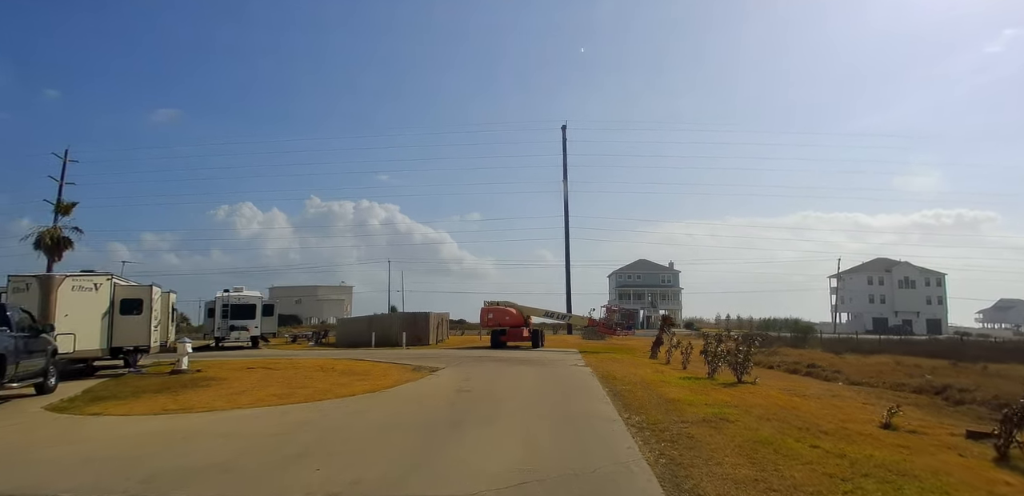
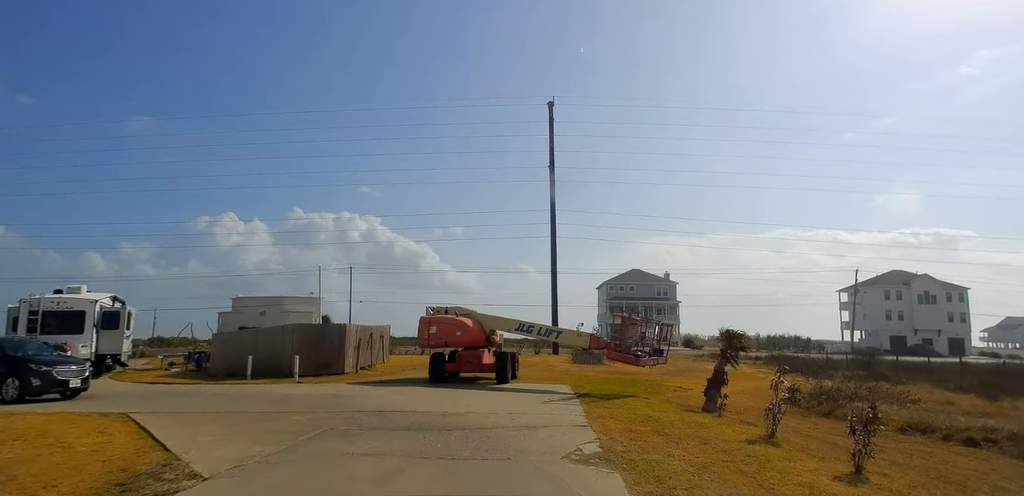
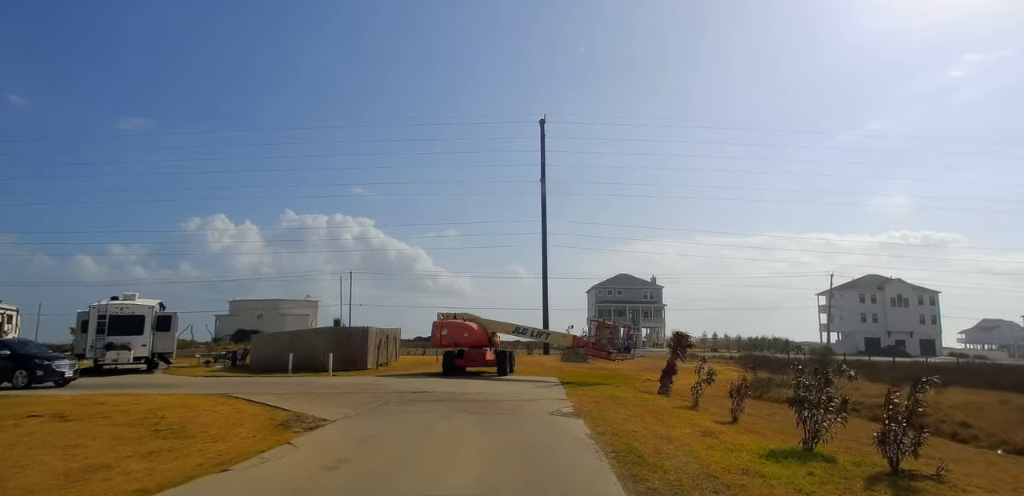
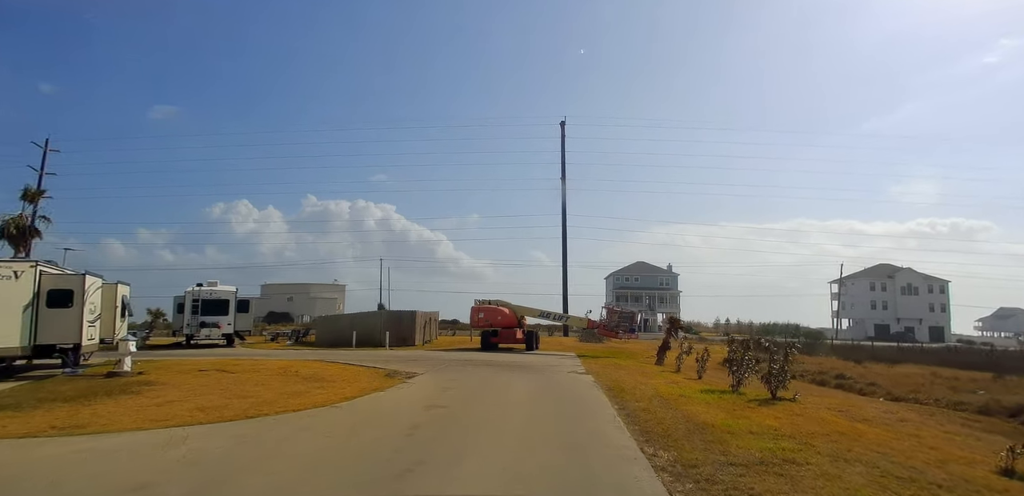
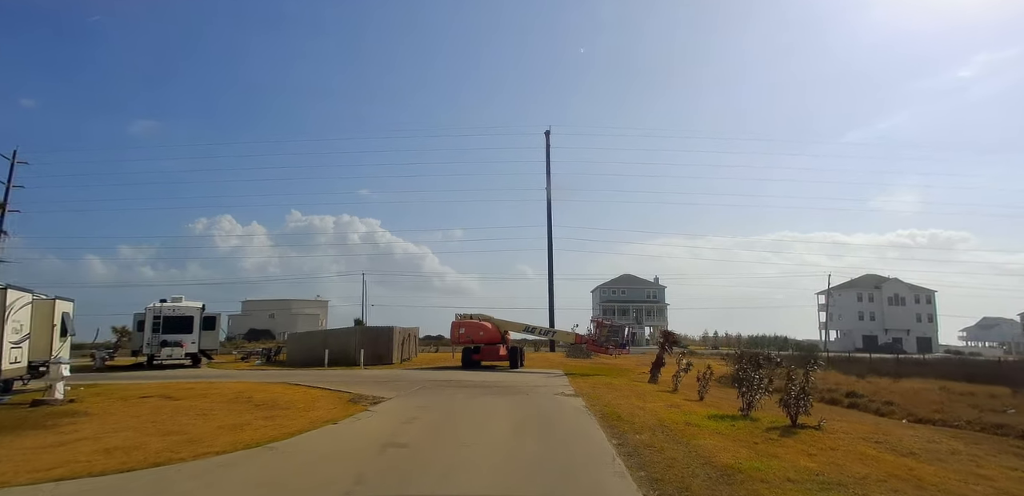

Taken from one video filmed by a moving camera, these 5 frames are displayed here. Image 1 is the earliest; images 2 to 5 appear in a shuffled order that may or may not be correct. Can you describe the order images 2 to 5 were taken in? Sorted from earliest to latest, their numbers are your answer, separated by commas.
4, 5, 3, 2
